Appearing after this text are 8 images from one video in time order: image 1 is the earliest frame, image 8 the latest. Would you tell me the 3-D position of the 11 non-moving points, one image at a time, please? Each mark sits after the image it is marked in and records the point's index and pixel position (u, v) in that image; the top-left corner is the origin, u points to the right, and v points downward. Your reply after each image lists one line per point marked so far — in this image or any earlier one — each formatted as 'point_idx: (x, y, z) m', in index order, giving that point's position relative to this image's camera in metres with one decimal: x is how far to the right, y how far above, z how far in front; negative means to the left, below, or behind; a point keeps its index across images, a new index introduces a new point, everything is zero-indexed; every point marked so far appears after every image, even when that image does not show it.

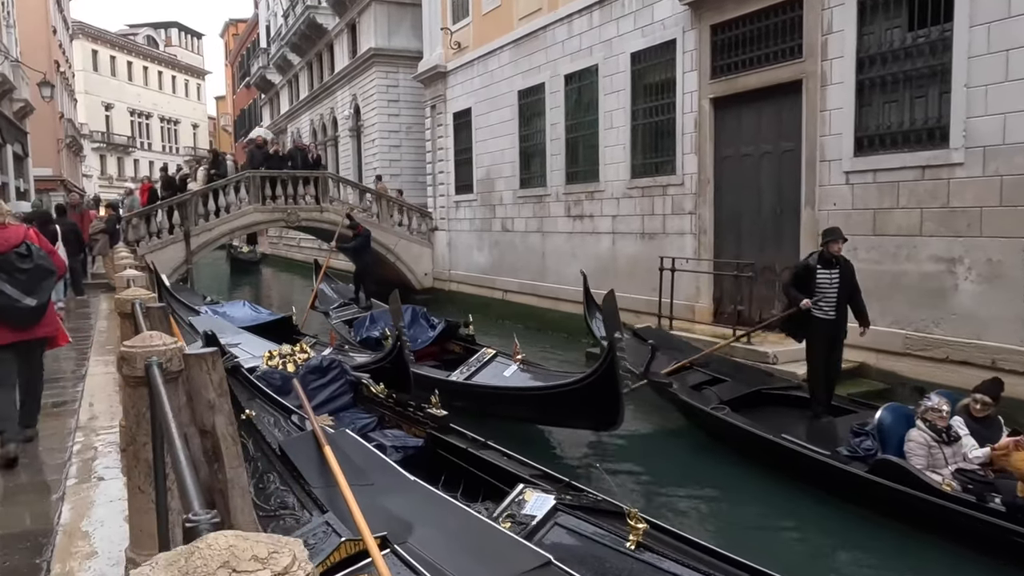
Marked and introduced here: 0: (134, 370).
0: (-1.3, -0.3, +2.7) m
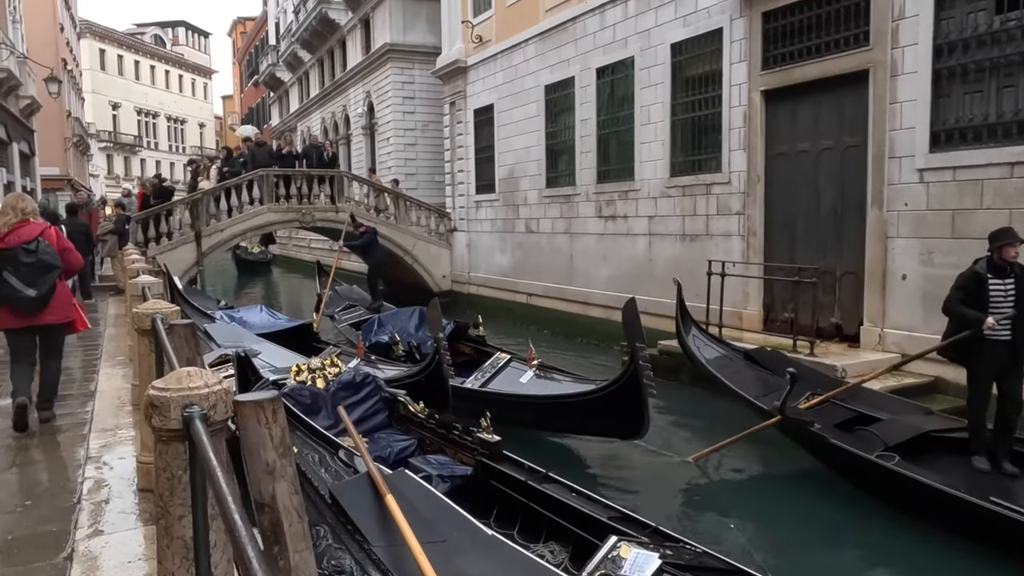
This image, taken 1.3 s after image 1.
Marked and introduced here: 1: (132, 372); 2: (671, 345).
0: (-0.9, -0.4, +2.0) m
1: (-3.4, -0.8, +6.8) m
2: (+2.1, -0.7, +9.8) m
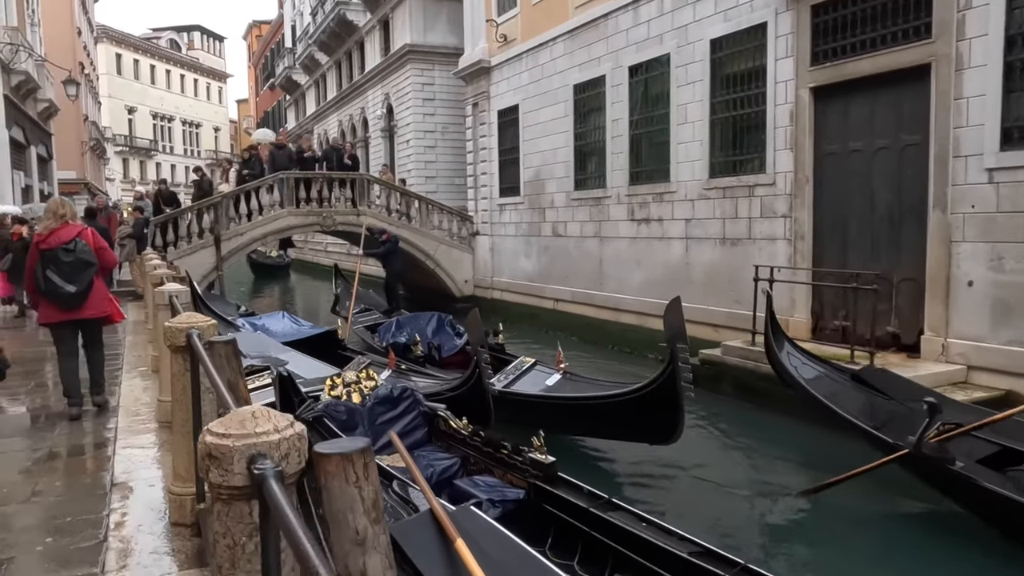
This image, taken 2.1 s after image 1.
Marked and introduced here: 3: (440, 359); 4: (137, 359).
0: (-0.6, -0.4, +1.6) m
1: (-3.0, -0.8, +6.5) m
2: (+2.5, -0.8, +9.3) m
3: (-1.0, -0.9, +9.5) m
4: (-3.8, -0.7, +7.7) m
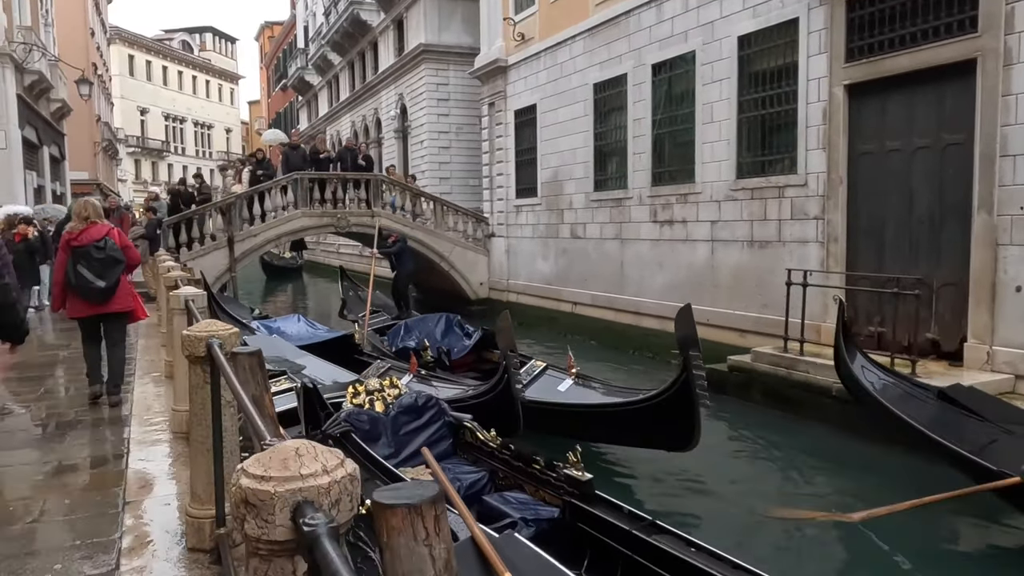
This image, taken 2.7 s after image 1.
0: (-0.4, -0.4, +1.4) m
1: (-2.8, -0.8, +6.2) m
2: (+2.8, -0.9, +9.0) m
3: (-0.7, -0.9, +9.2) m
4: (-3.6, -0.7, +7.5) m
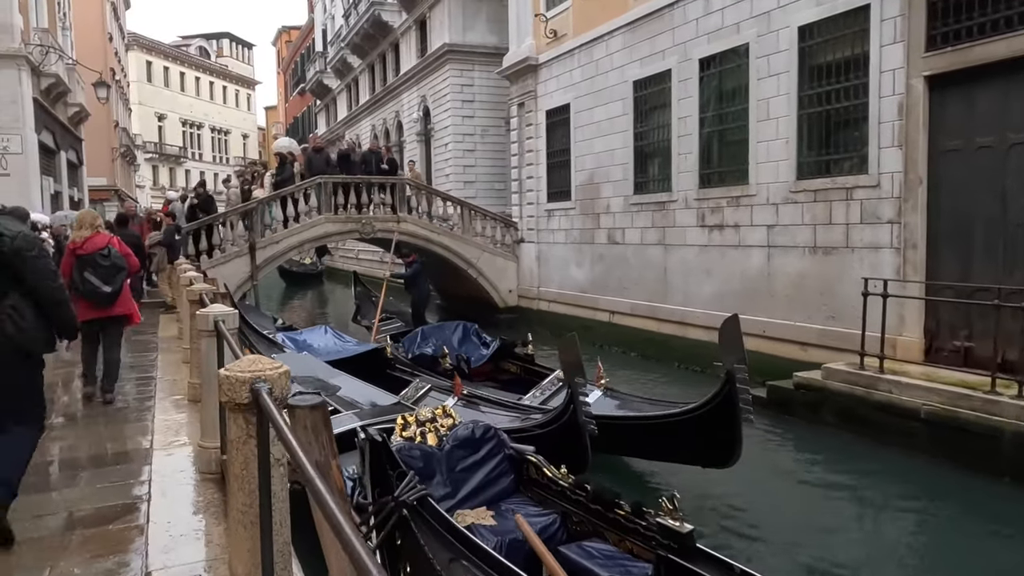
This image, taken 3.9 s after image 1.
0: (-0.1, -0.5, +0.7) m
1: (-2.3, -1.0, +5.6) m
2: (+3.3, -1.0, +8.3) m
3: (-0.2, -1.0, +8.6) m
4: (-3.1, -0.9, +6.8) m
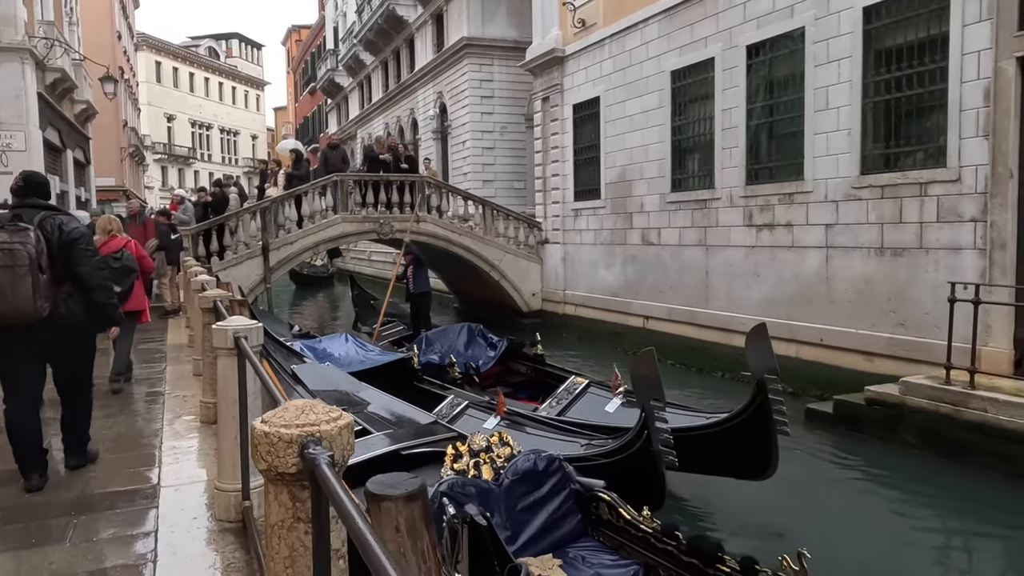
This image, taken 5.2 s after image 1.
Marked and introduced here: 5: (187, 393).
0: (+0.3, -0.5, -0.1) m
1: (-2.0, -1.0, +4.9) m
2: (+3.7, -1.0, +7.5) m
3: (+0.2, -1.1, +7.8) m
4: (-2.7, -0.9, +6.1) m
5: (-2.7, -0.9, +6.3) m
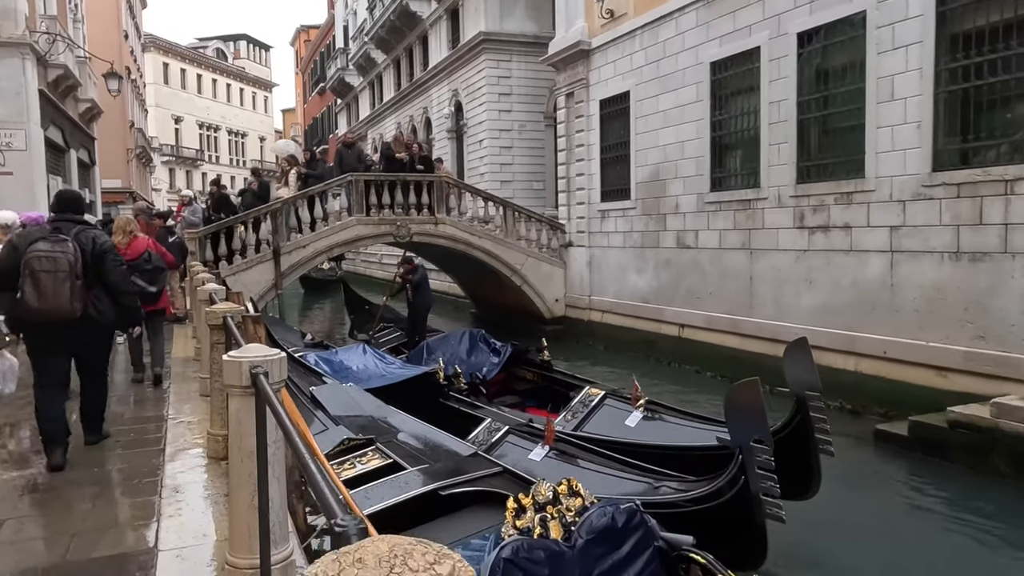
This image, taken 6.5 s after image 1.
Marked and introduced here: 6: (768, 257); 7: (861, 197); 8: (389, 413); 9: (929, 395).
0: (+0.6, -0.6, -0.9) m
1: (-1.6, -1.1, +4.1) m
2: (+4.1, -1.1, +6.7) m
3: (+0.6, -1.2, +7.0) m
4: (-2.3, -1.0, +5.4) m
5: (-2.4, -1.0, +5.6) m
6: (+3.4, +0.4, +10.2) m
7: (+4.0, +1.1, +8.8) m
8: (-1.0, -1.0, +6.0) m
9: (+4.3, -1.1, +7.9) m
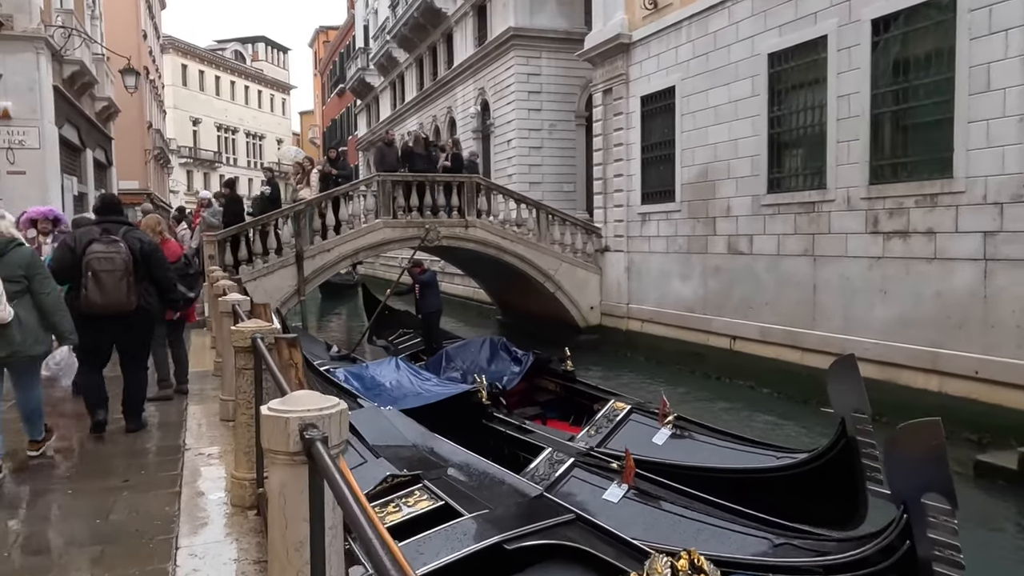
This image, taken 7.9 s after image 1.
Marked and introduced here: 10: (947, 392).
0: (+0.9, -0.7, -1.7) m
1: (-1.2, -1.1, +3.3) m
2: (+4.5, -1.2, +5.8) m
3: (+1.1, -1.3, +6.2) m
4: (-1.9, -1.1, +4.6) m
5: (-1.9, -1.0, +4.8) m
6: (+4.0, +0.3, +9.3) m
7: (+4.5, +0.9, +7.9) m
8: (-0.5, -1.1, +5.3) m
9: (+4.8, -1.2, +7.0) m
10: (+4.5, -1.1, +7.9) m
